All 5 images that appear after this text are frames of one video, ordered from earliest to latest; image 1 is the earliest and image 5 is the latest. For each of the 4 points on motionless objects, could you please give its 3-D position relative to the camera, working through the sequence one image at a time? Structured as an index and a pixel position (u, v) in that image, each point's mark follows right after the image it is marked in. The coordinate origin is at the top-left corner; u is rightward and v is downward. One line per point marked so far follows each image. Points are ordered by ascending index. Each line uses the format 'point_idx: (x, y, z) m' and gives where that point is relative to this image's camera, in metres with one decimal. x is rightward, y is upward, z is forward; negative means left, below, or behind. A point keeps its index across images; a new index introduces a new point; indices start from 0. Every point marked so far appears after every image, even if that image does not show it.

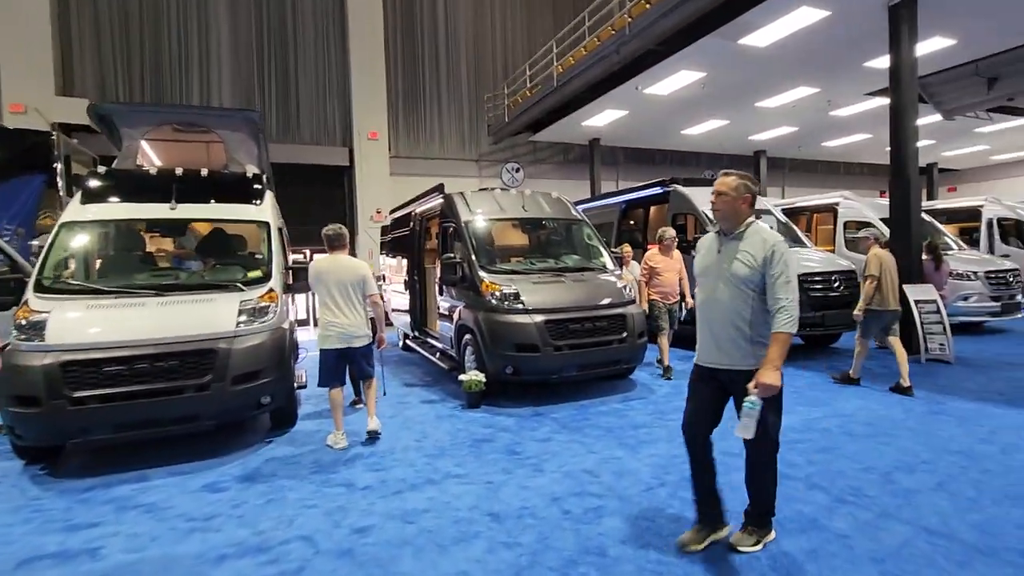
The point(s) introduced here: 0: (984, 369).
0: (+5.8, -1.0, +6.4) m
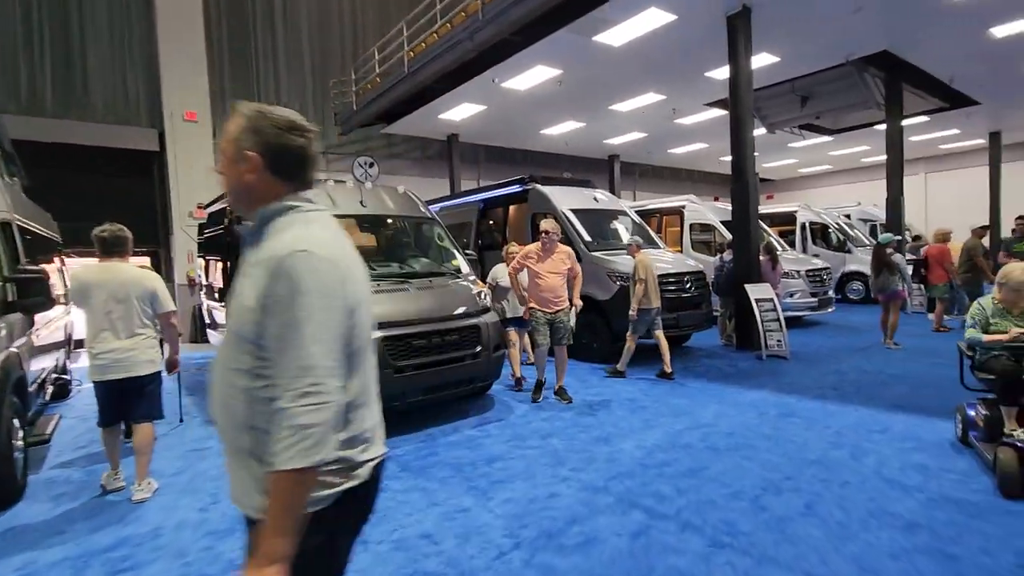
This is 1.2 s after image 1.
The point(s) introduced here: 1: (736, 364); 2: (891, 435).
0: (+3.9, -1.0, +6.8) m
1: (+3.0, -1.0, +6.9) m
2: (+2.9, -1.1, +4.0) m
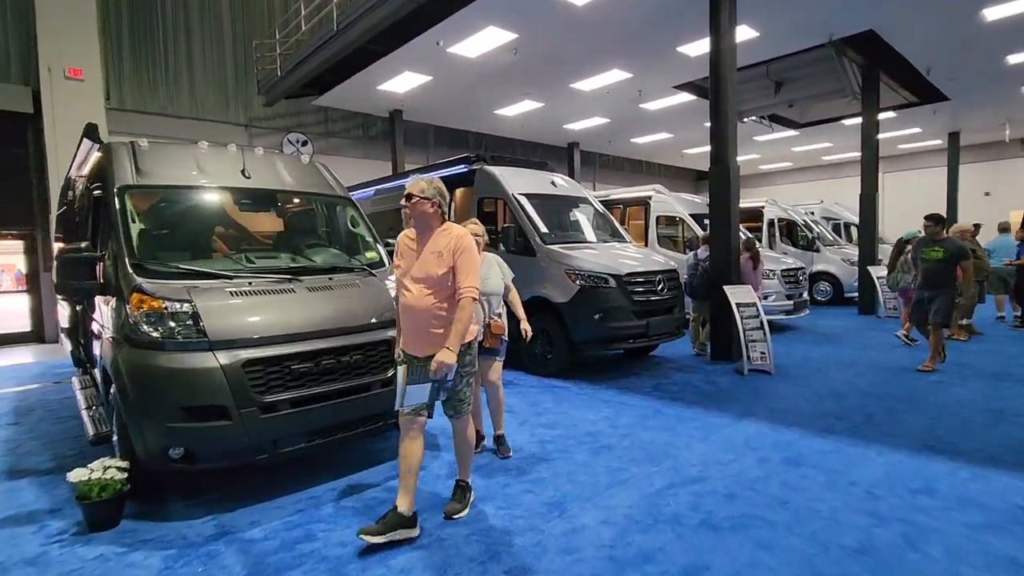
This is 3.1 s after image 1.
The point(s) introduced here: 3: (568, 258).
0: (+3.2, -1.0, +5.8) m
1: (+2.3, -1.0, +5.9) m
2: (+2.5, -1.2, +3.0) m
3: (+0.7, +0.4, +6.1) m
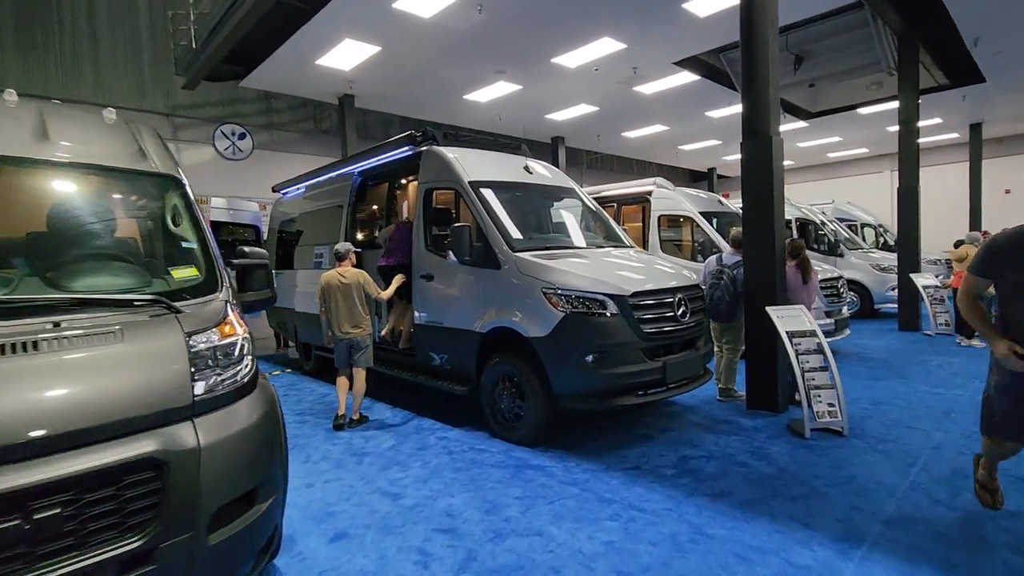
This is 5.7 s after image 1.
0: (+2.9, -1.2, +3.9) m
1: (+1.9, -1.2, +4.0) m
2: (+2.2, -1.3, +1.1) m
3: (+0.3, +0.1, +4.2) m
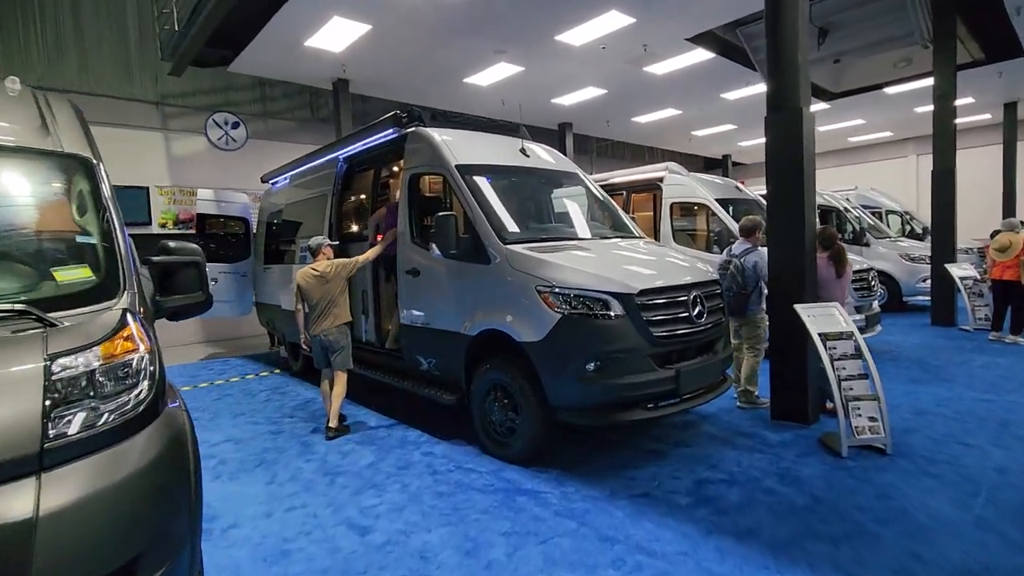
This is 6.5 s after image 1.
0: (+2.8, -1.2, +3.3) m
1: (+1.8, -1.2, +3.4) m
2: (+2.0, -1.4, +0.5) m
3: (+0.2, +0.2, +3.7) m
